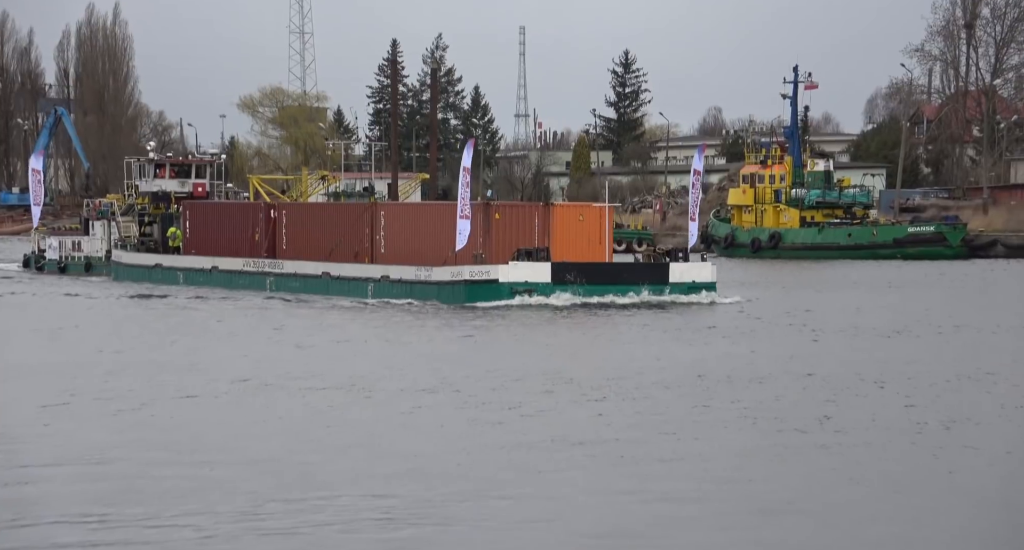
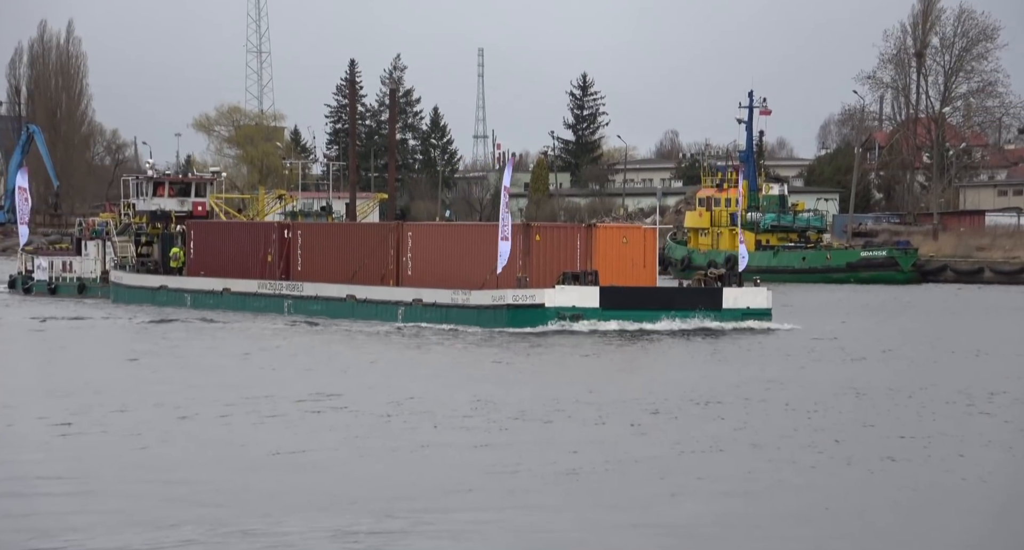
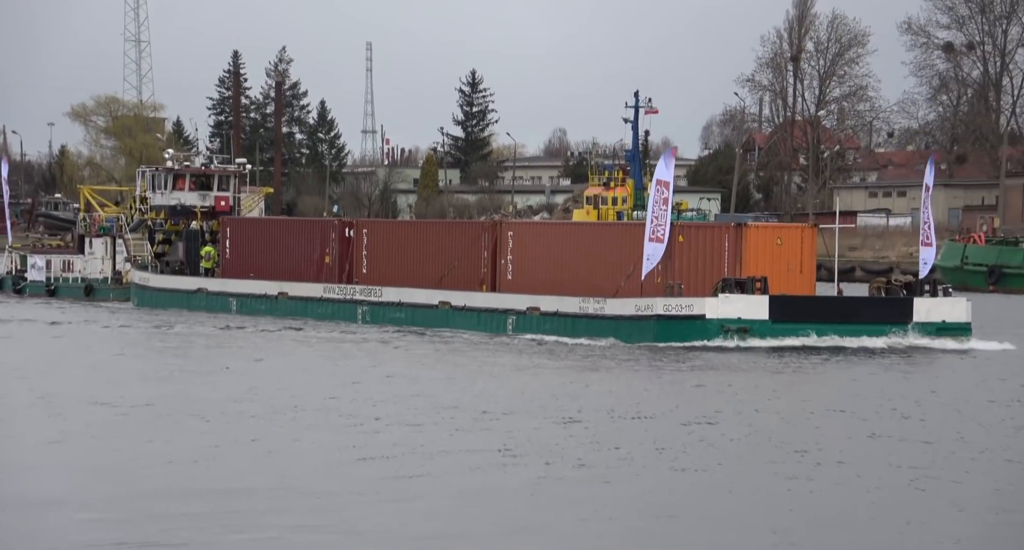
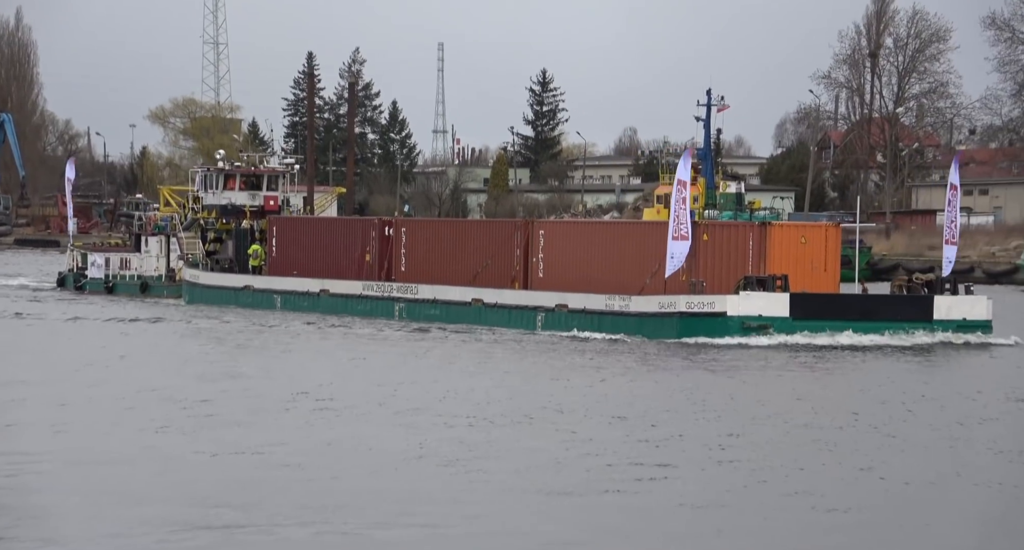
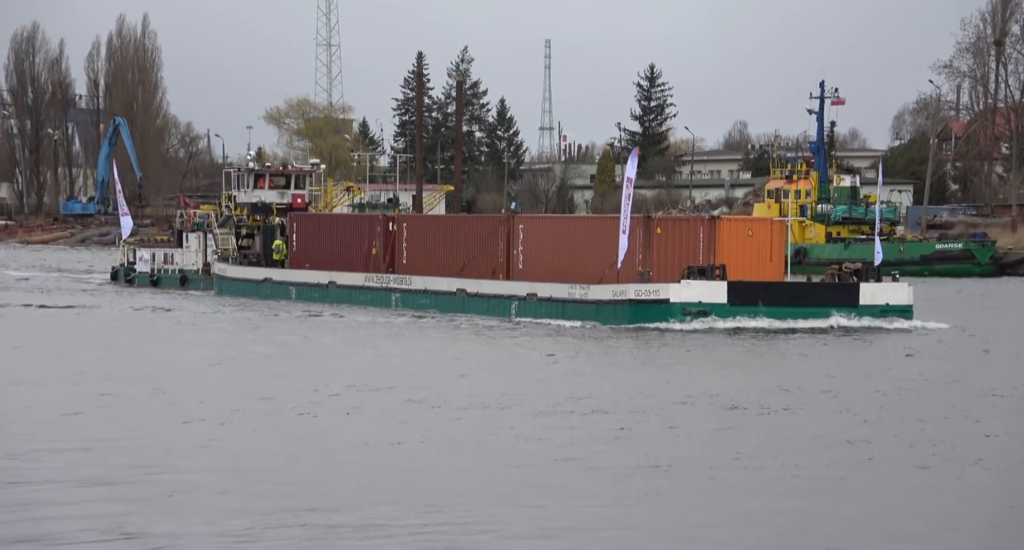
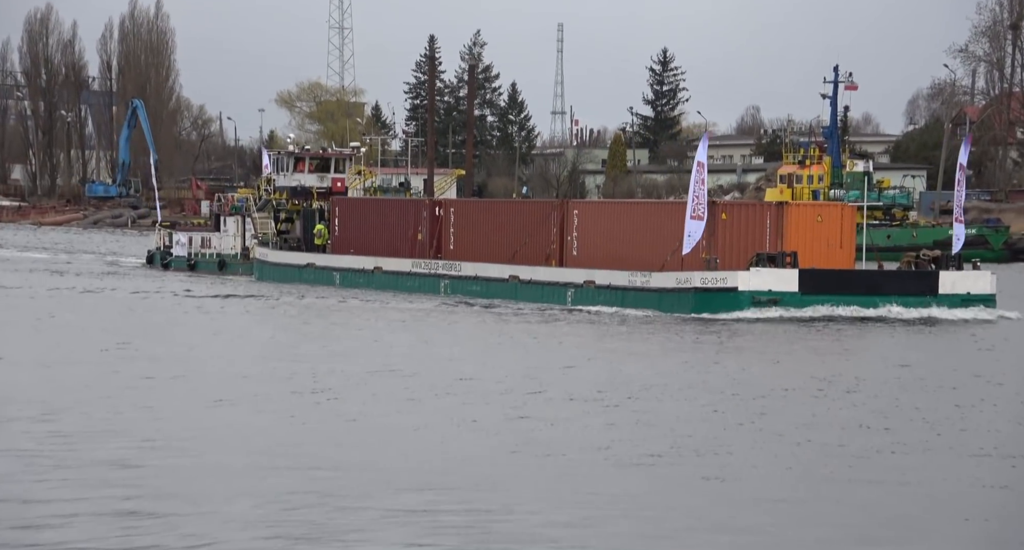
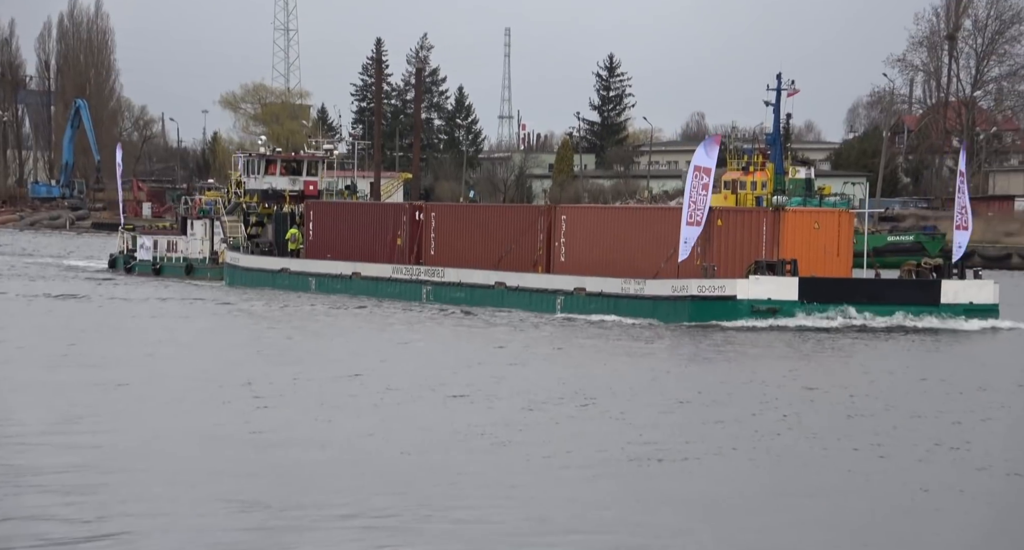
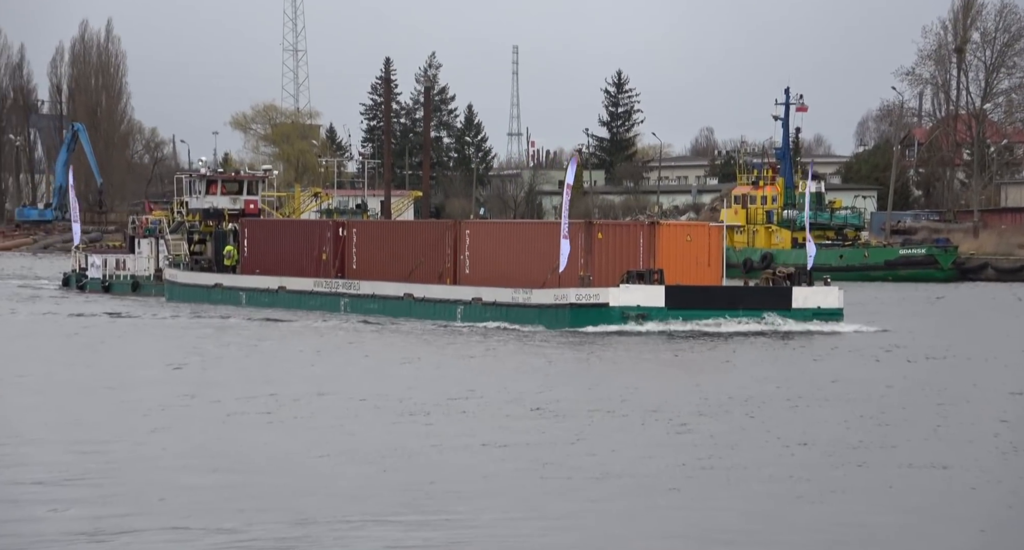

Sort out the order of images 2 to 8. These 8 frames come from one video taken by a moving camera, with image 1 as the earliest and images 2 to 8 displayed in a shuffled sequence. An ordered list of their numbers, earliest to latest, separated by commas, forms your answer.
2, 8, 5, 6, 7, 4, 3
